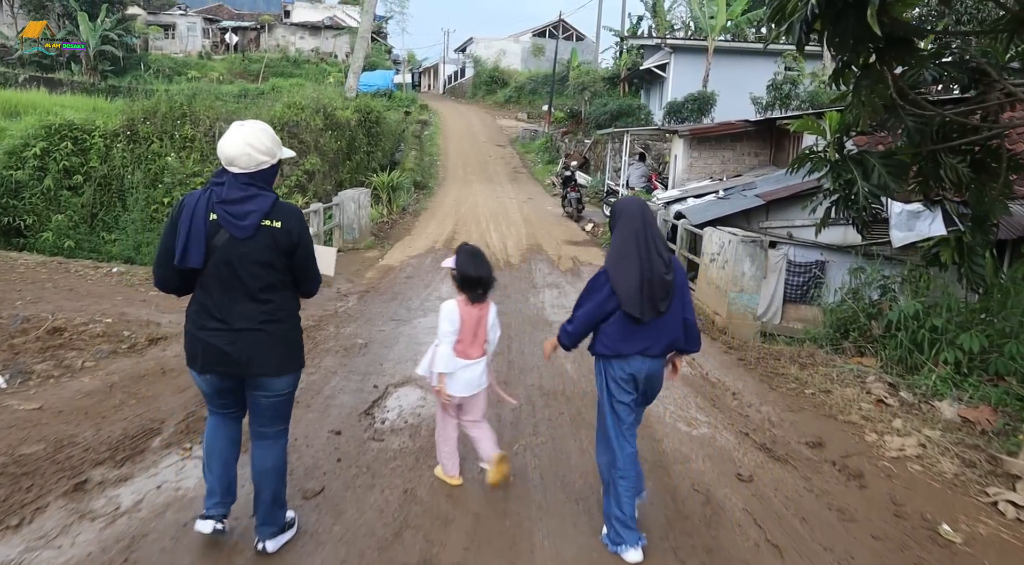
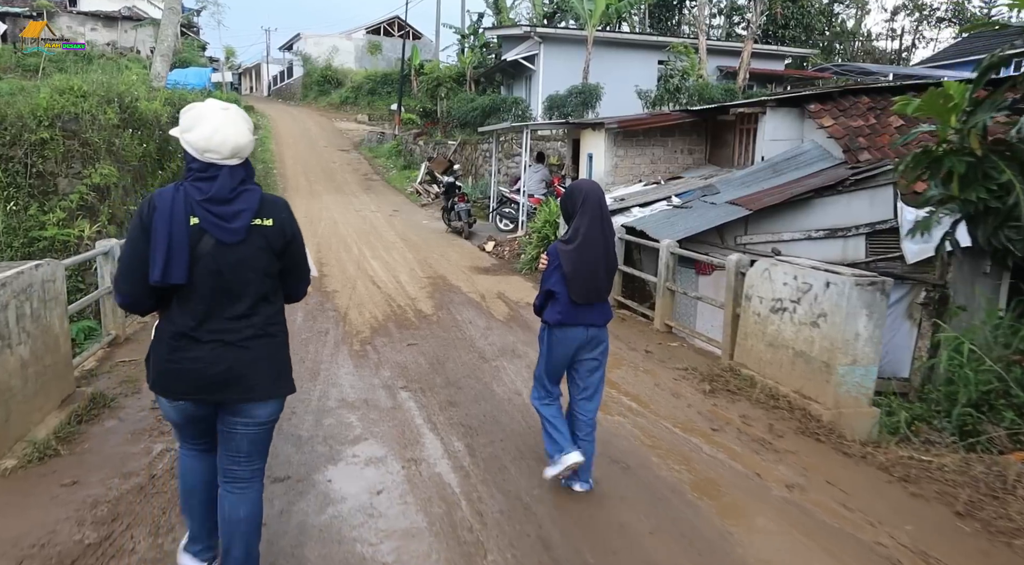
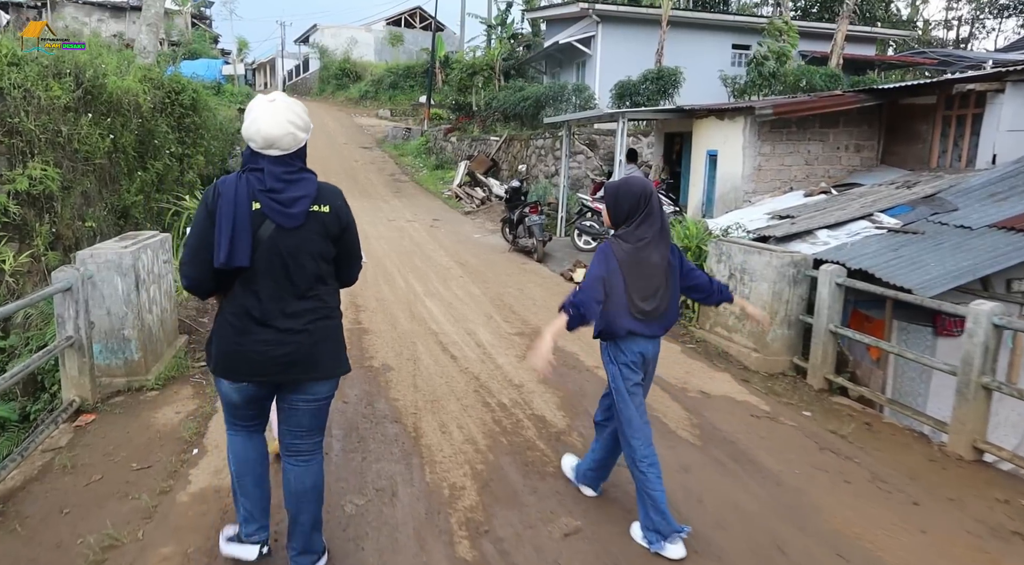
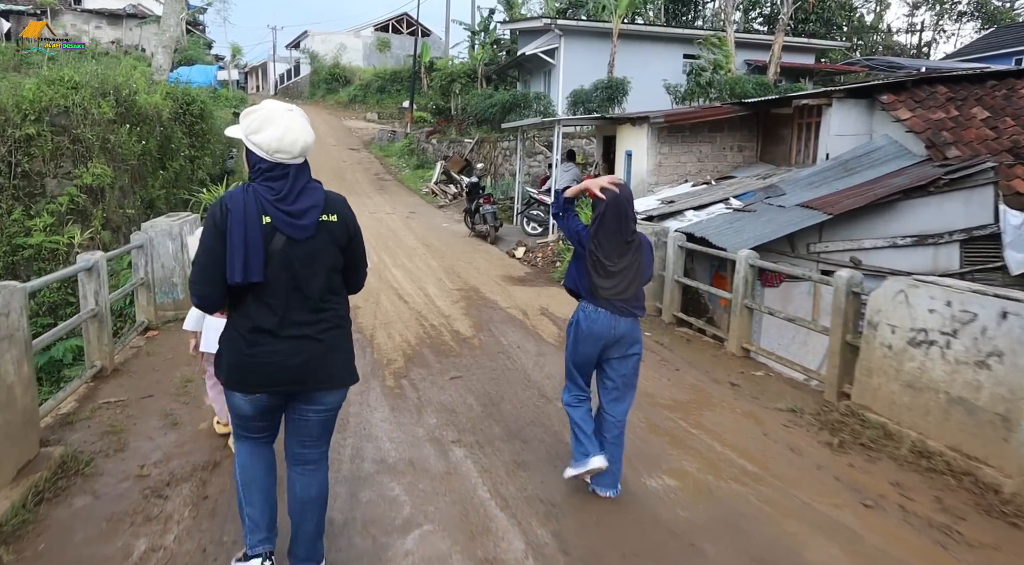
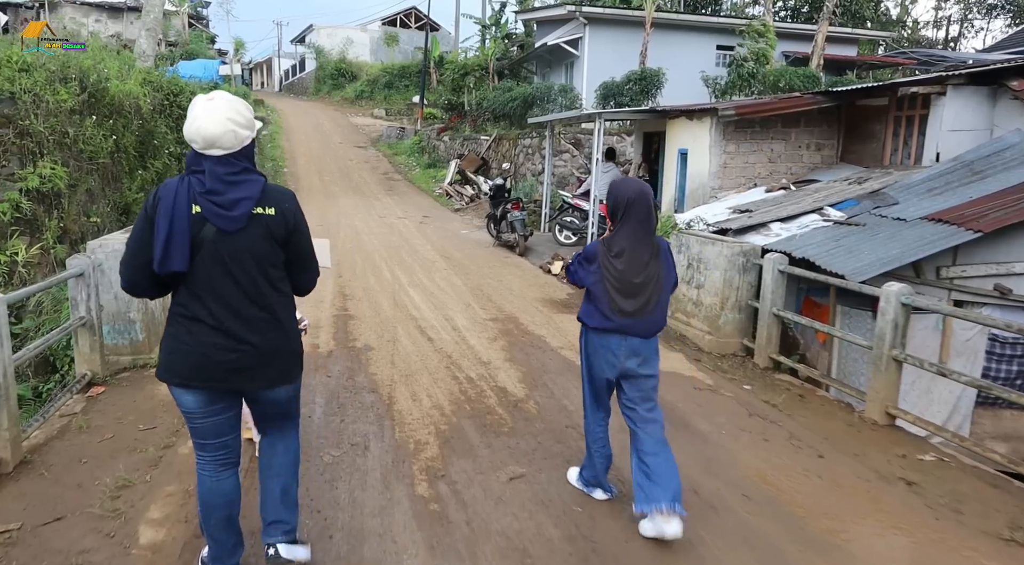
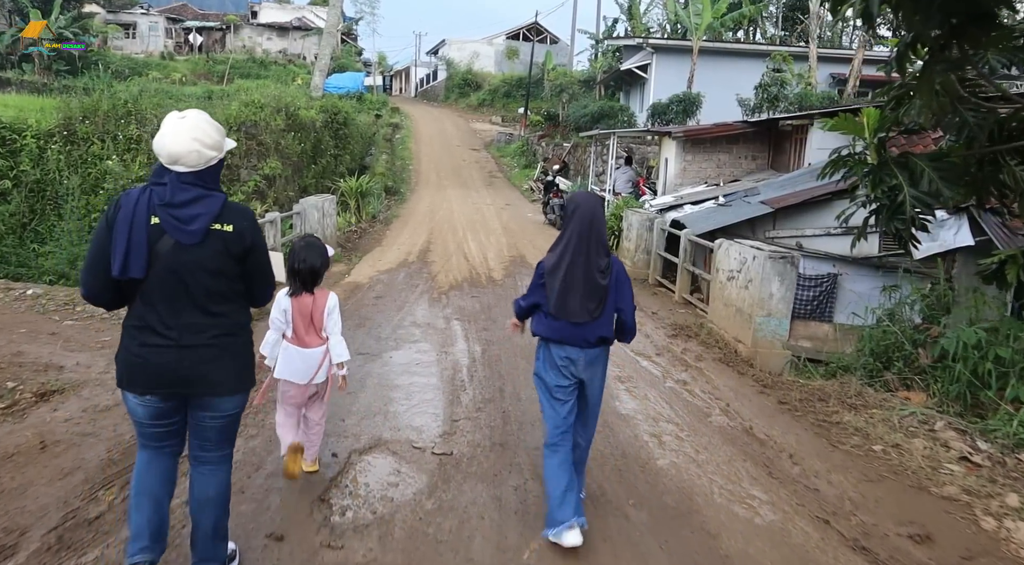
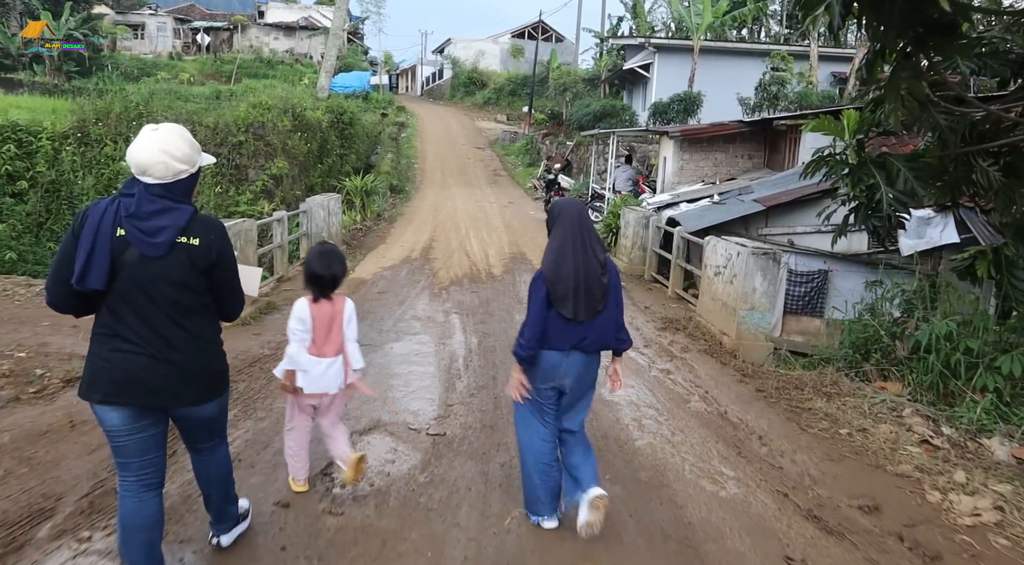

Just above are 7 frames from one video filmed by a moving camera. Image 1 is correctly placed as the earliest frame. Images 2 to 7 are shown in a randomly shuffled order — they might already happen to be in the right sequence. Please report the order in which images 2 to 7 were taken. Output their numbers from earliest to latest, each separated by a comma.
7, 6, 2, 4, 5, 3
